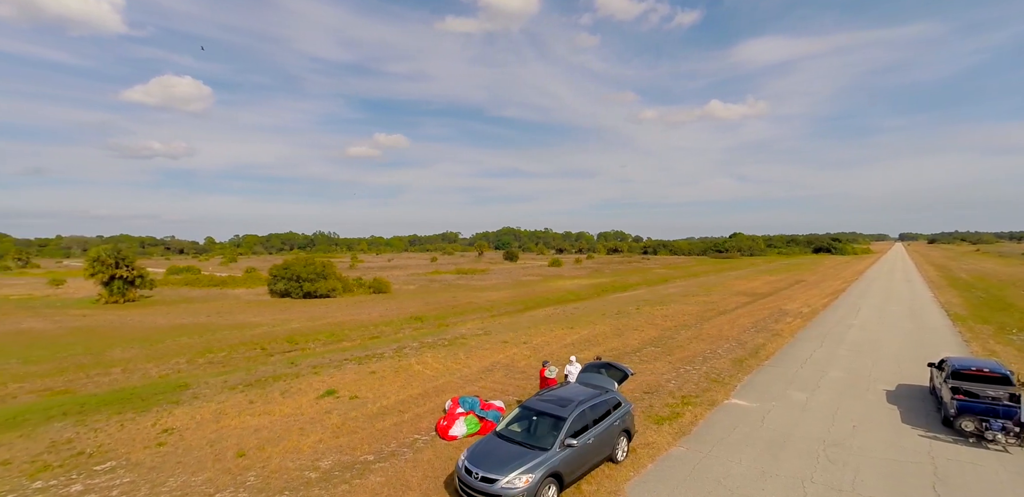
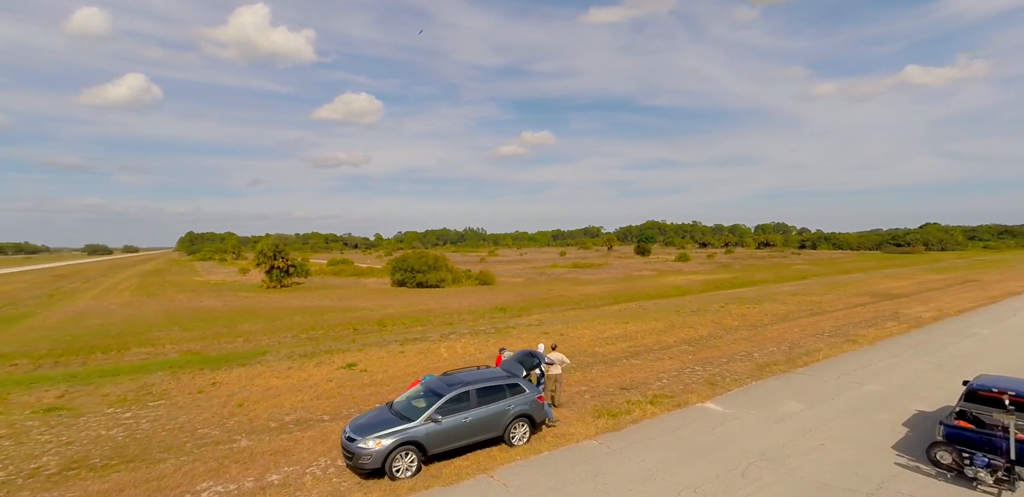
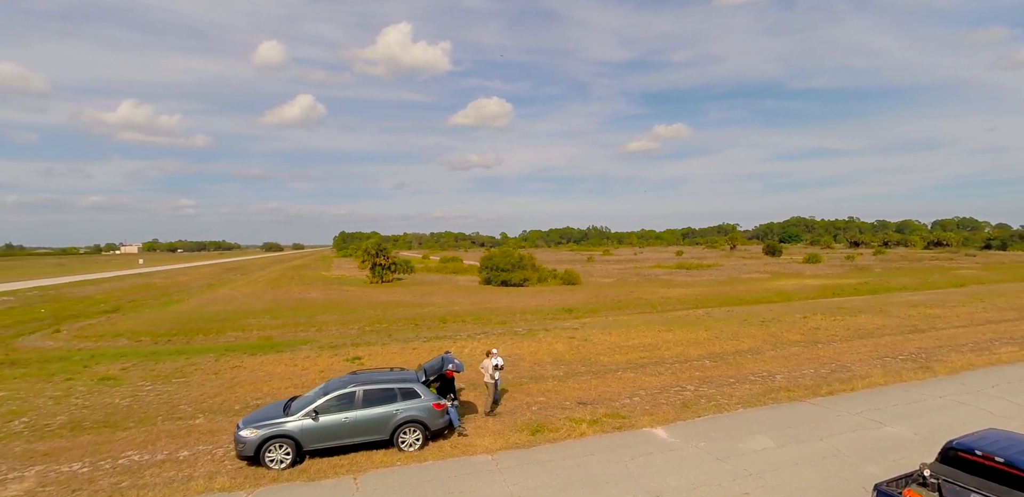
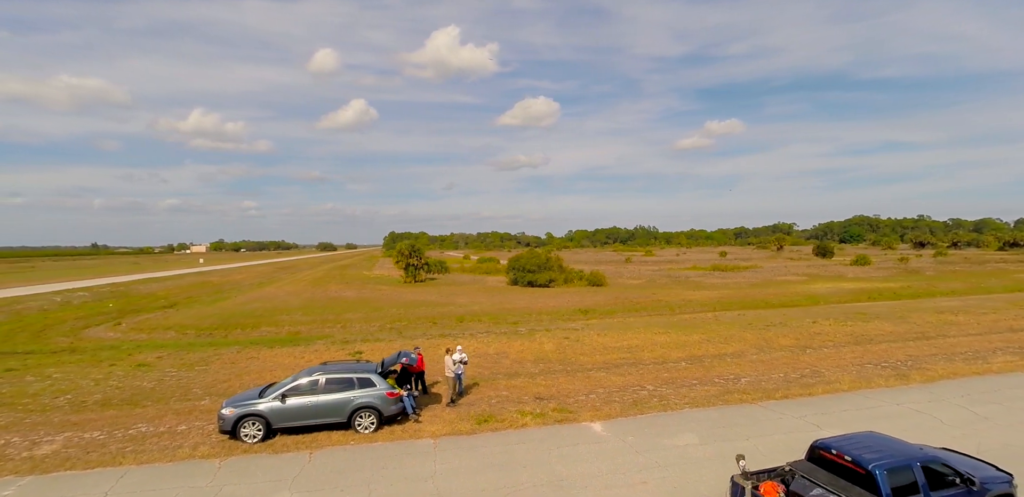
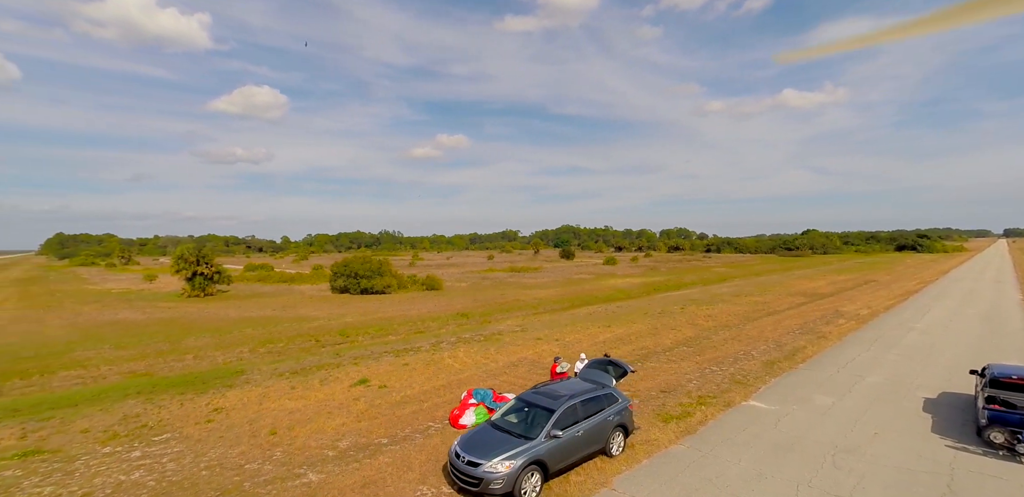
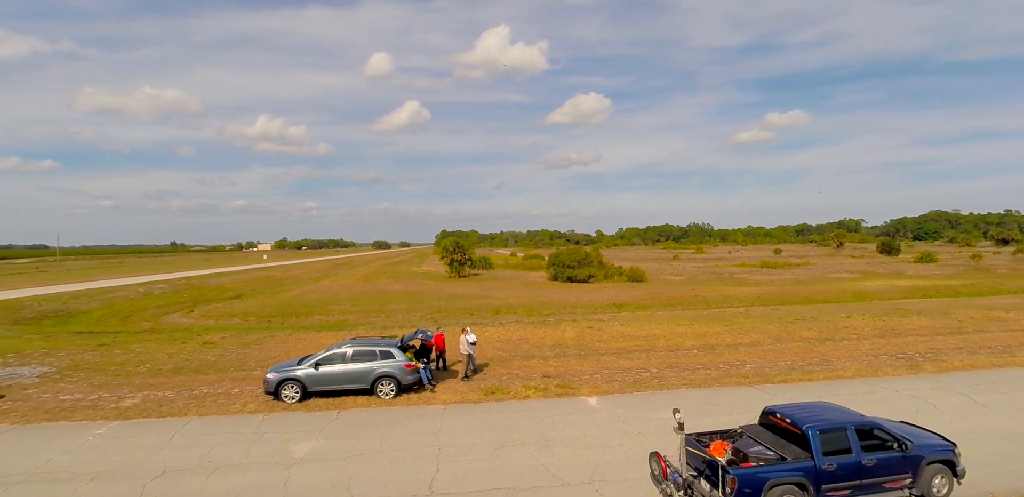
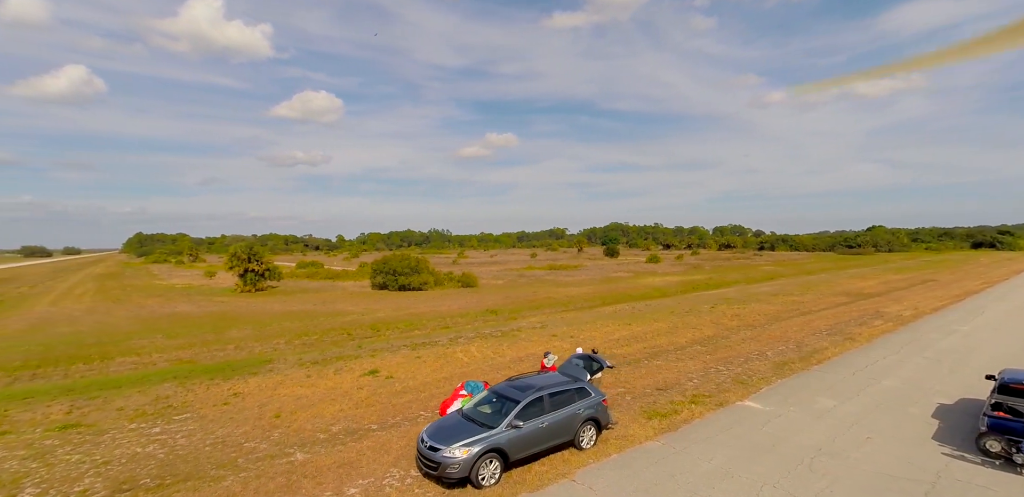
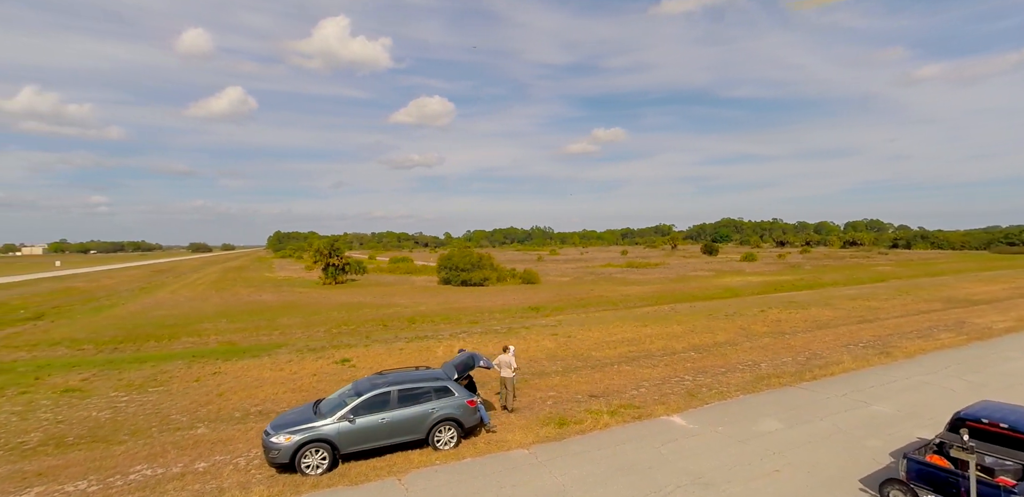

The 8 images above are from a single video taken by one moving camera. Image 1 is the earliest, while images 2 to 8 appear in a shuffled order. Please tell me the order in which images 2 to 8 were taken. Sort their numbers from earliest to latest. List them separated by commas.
5, 7, 2, 8, 3, 4, 6
